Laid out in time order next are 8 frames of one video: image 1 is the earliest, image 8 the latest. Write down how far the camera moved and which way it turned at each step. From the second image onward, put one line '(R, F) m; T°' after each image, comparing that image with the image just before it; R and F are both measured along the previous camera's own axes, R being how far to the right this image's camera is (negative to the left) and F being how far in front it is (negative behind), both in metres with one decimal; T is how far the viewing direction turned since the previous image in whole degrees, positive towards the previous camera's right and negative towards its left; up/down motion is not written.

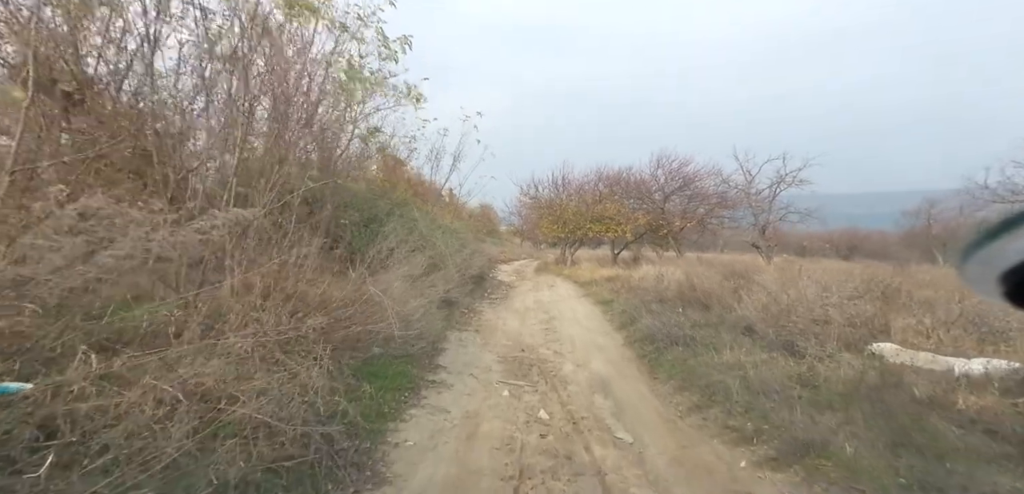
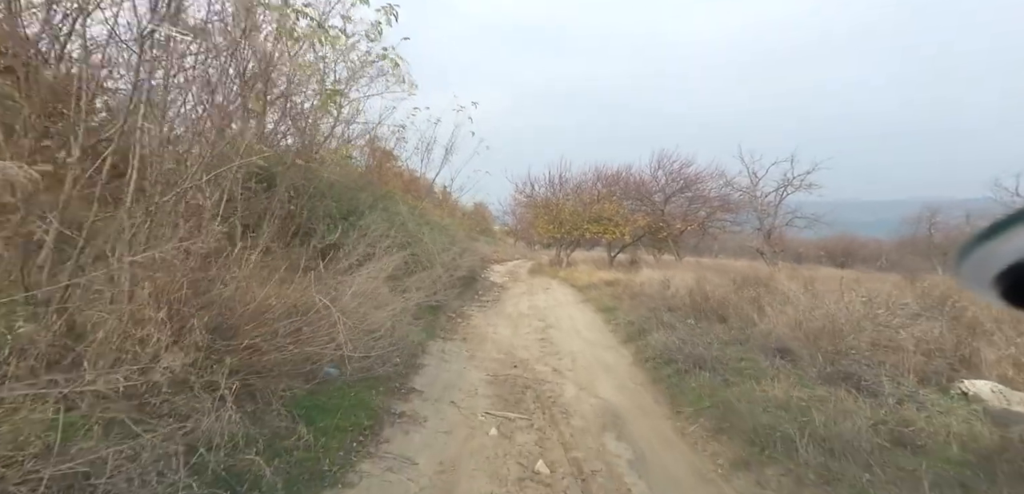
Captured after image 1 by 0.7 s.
(0.0, +1.2) m; +1°
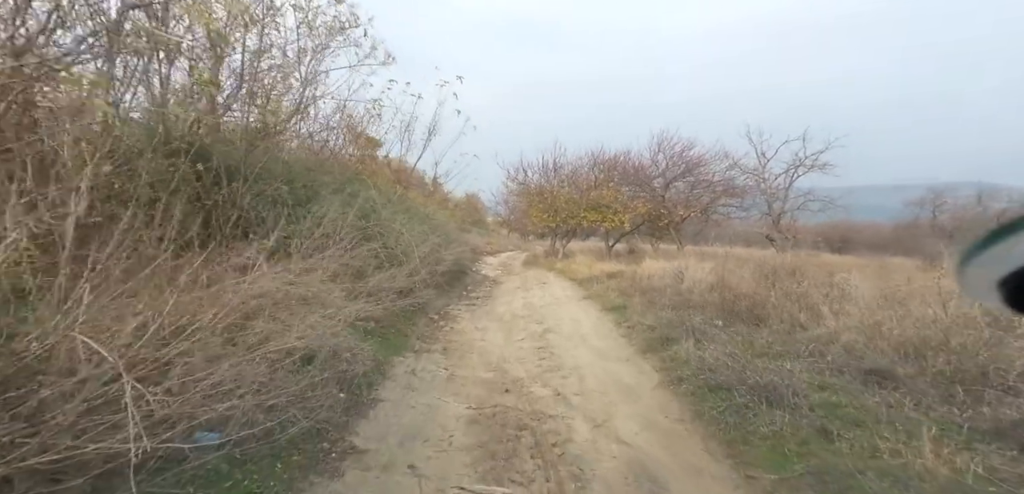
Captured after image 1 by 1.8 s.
(+0.1, +1.7) m; +1°
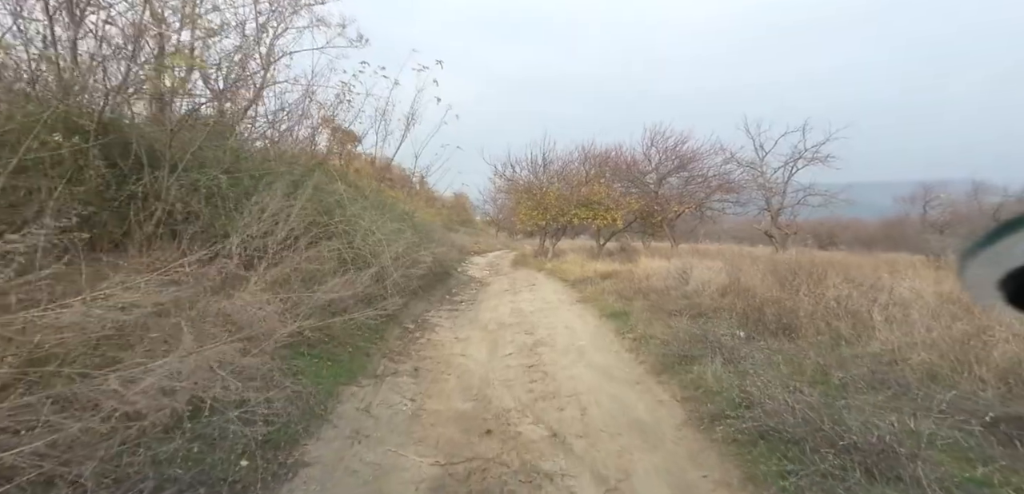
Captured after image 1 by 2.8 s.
(+0.1, +1.3) m; +1°
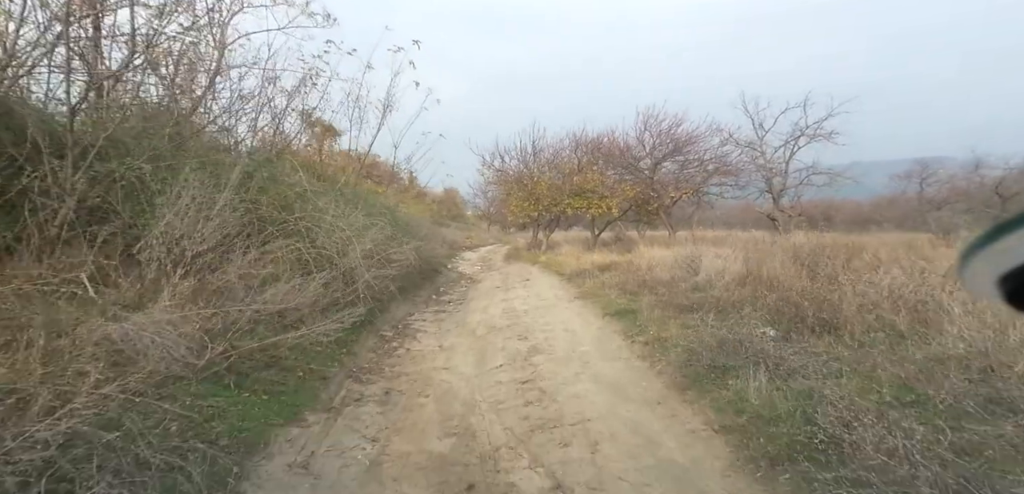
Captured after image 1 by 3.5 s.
(+0.1, +1.1) m; +1°
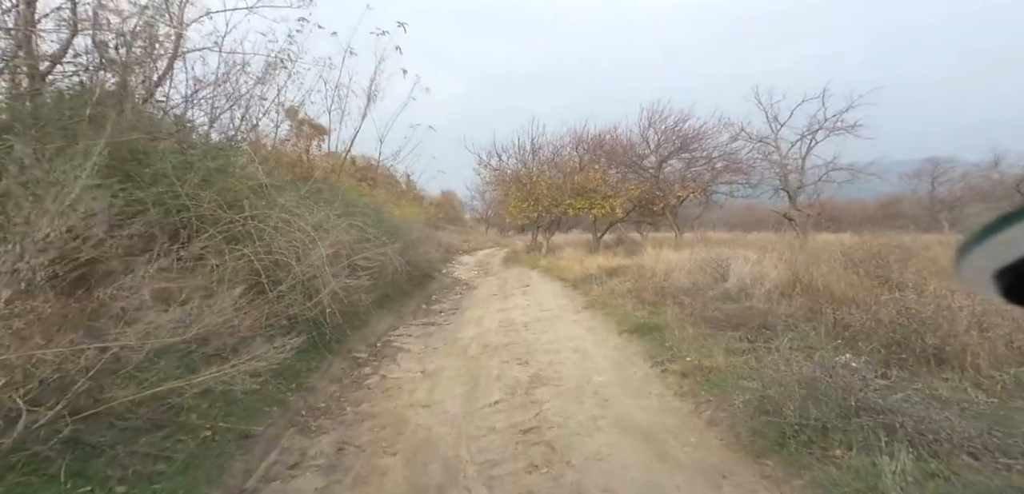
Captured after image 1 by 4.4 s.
(0.0, +1.4) m; 0°
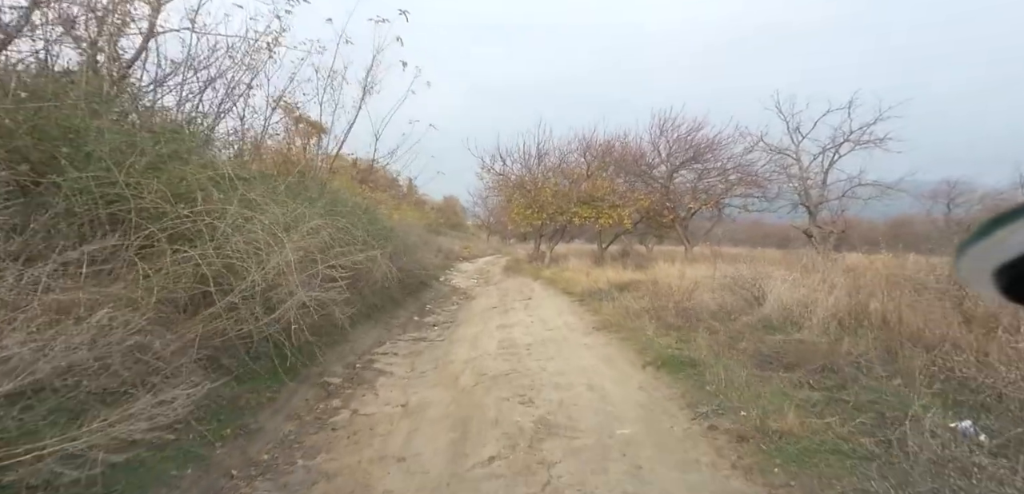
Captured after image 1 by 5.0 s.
(0.0, +1.1) m; 0°
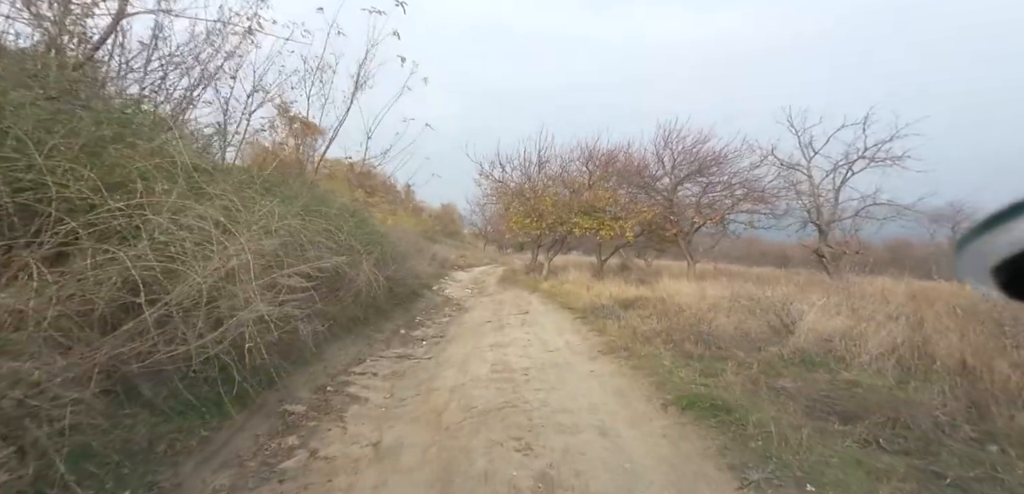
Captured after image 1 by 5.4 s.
(0.0, +0.9) m; 0°
